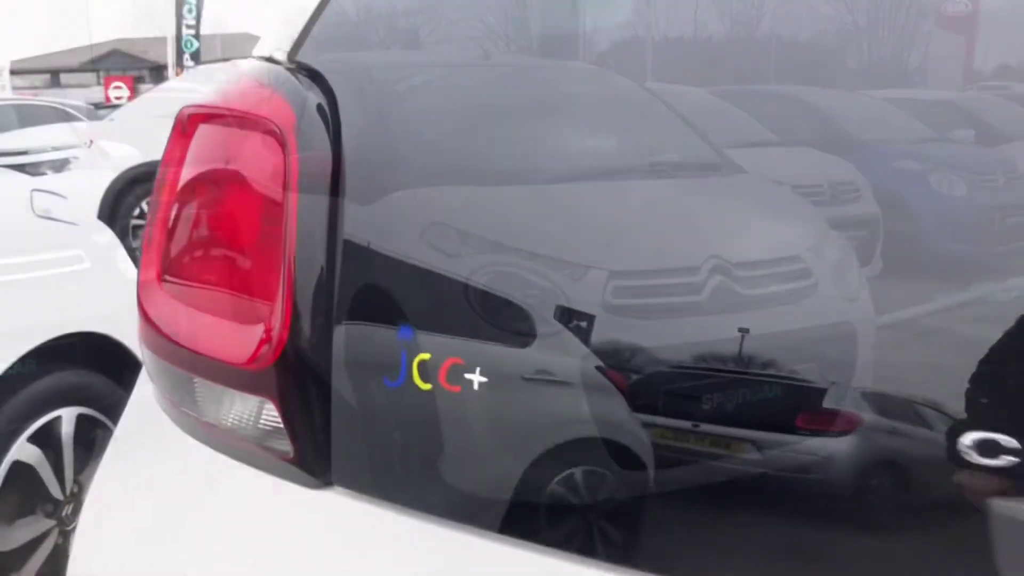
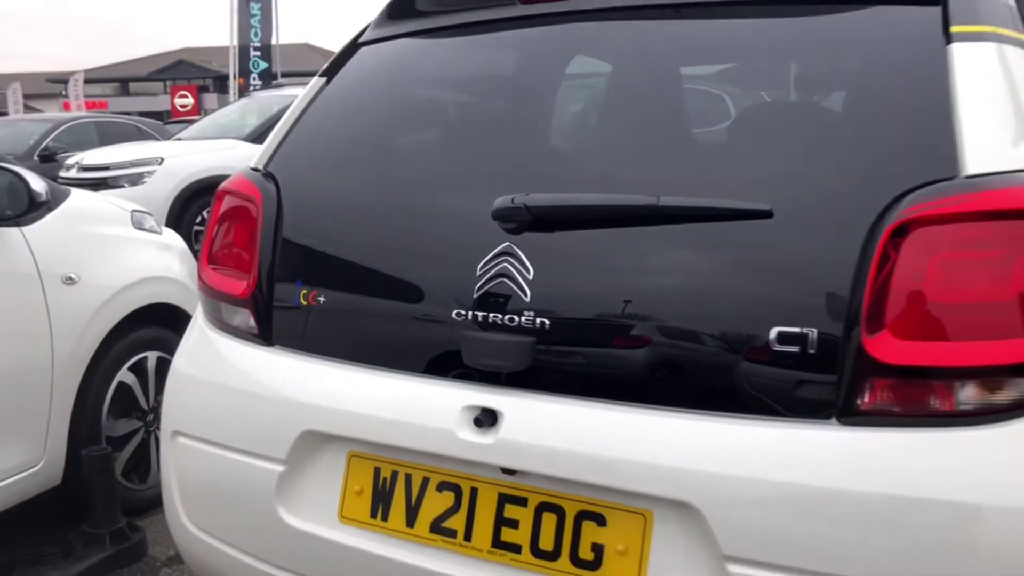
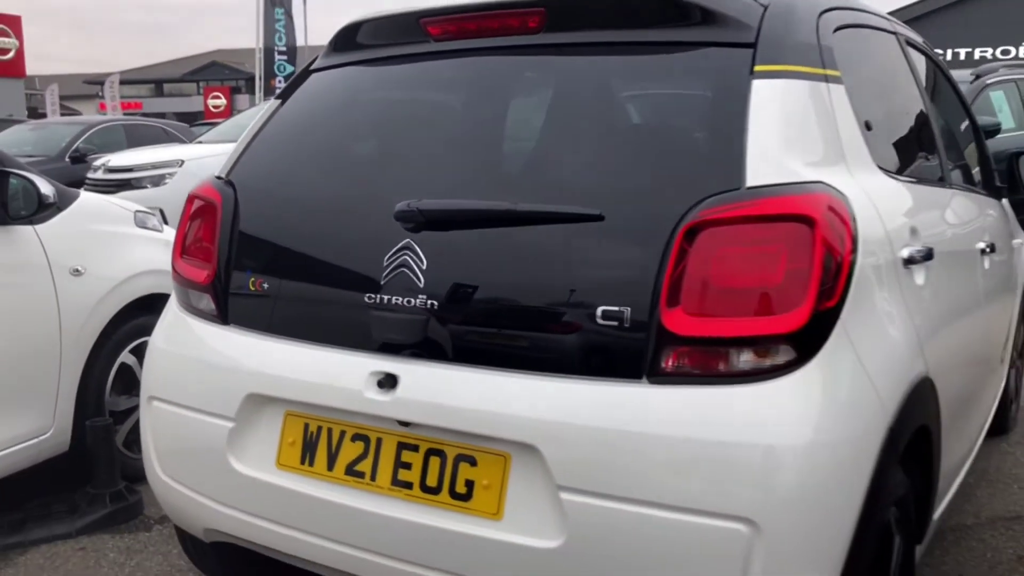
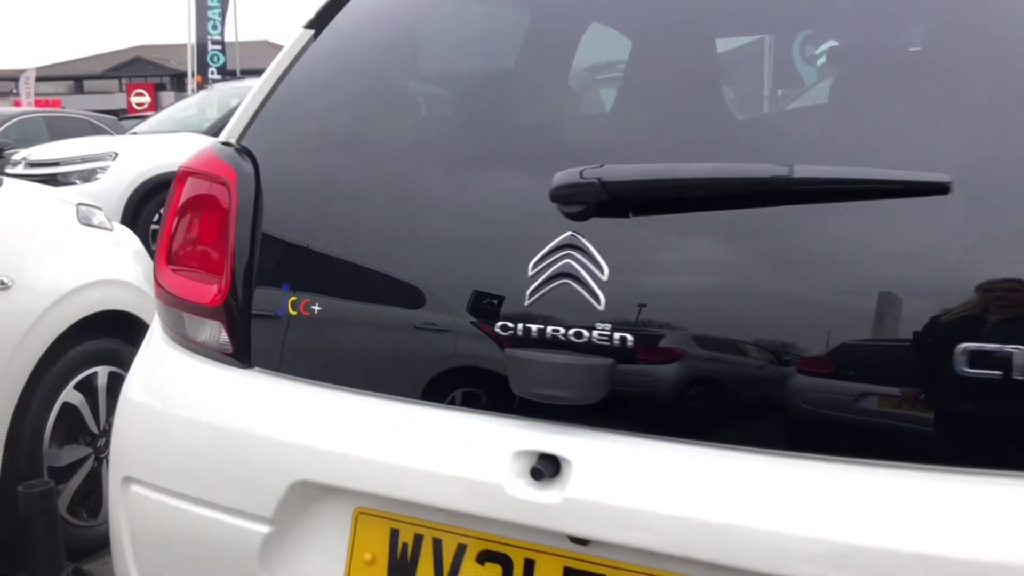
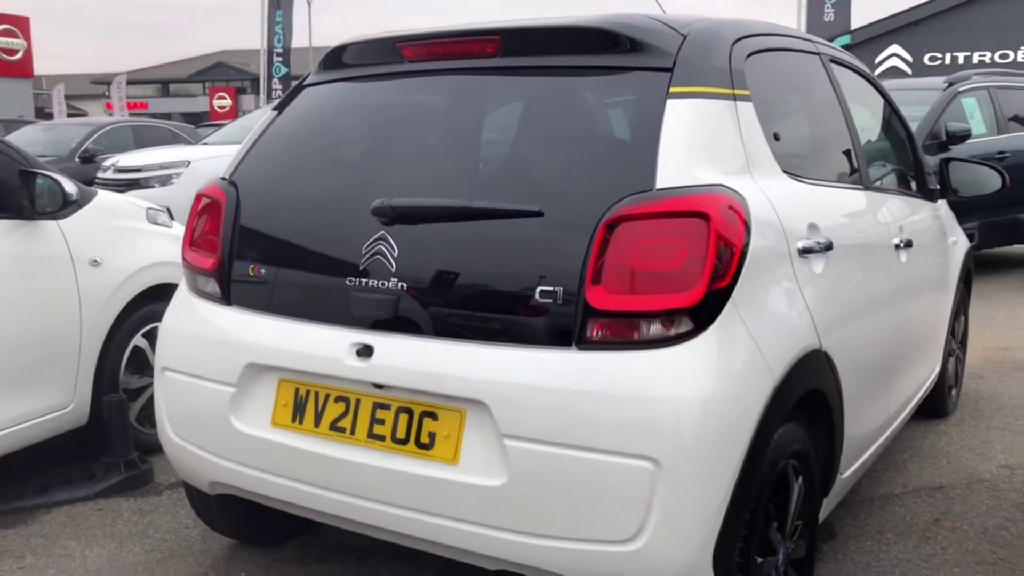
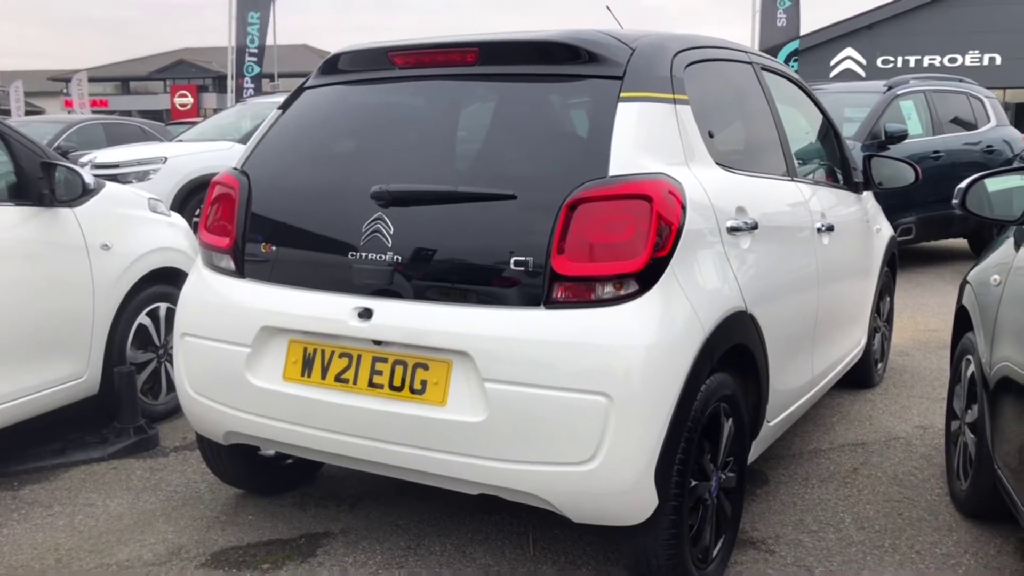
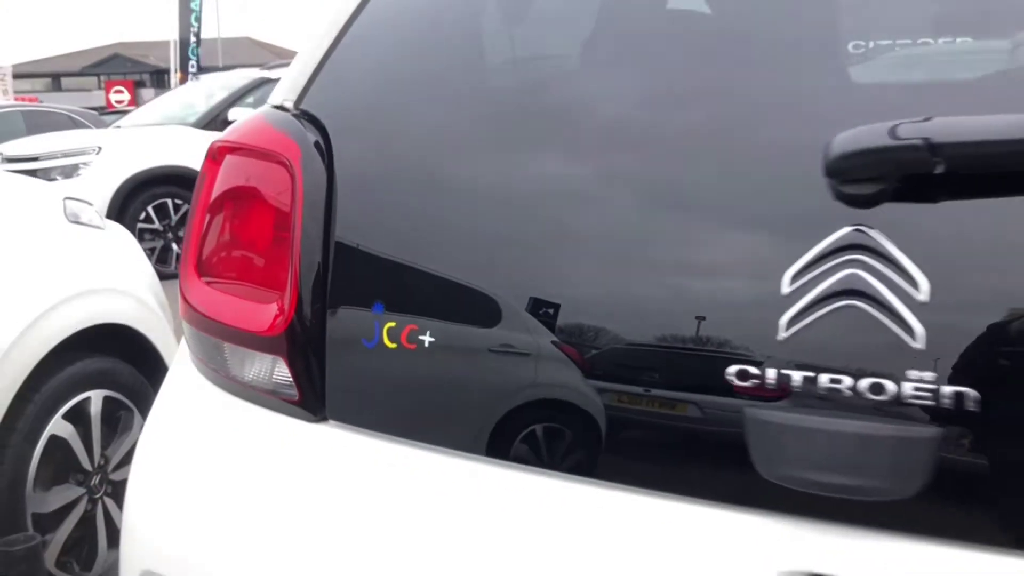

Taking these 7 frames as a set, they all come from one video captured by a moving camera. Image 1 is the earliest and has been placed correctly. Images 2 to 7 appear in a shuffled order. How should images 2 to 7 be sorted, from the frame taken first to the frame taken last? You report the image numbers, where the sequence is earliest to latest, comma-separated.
7, 4, 2, 3, 5, 6
